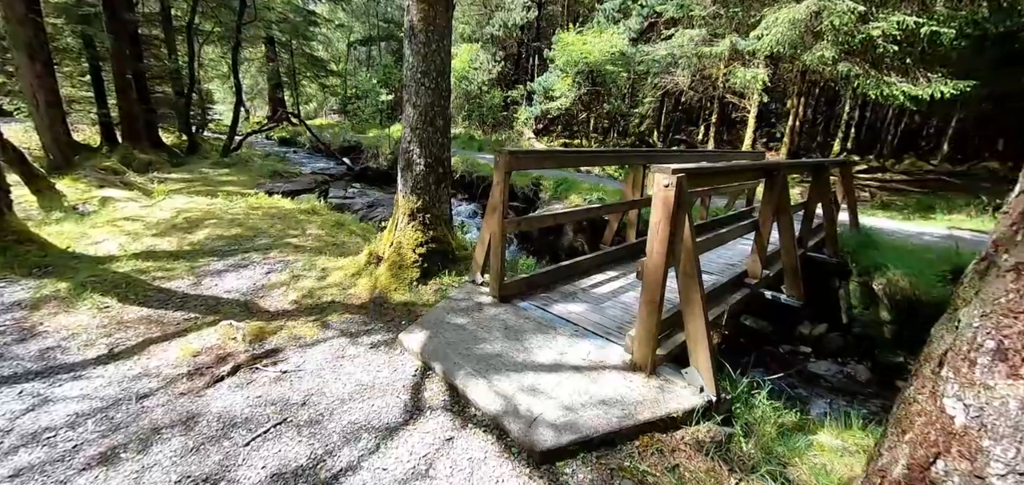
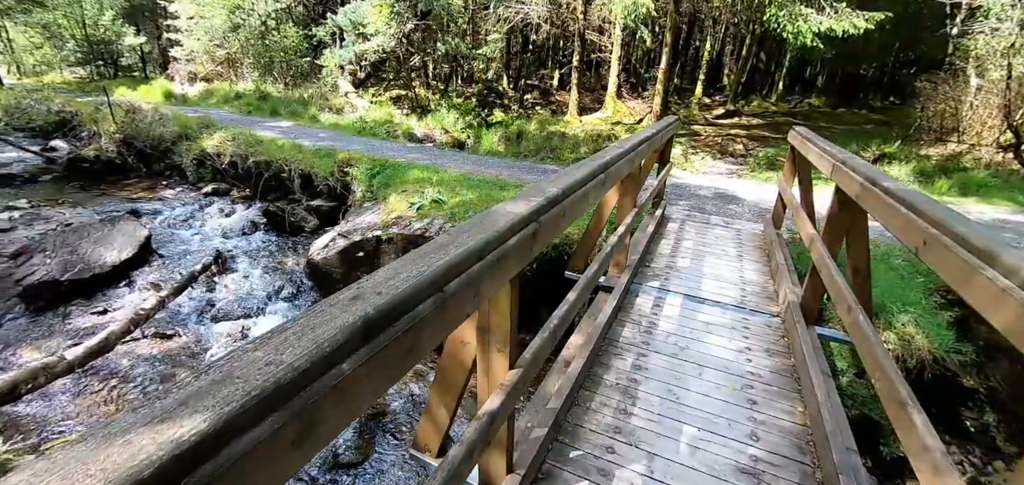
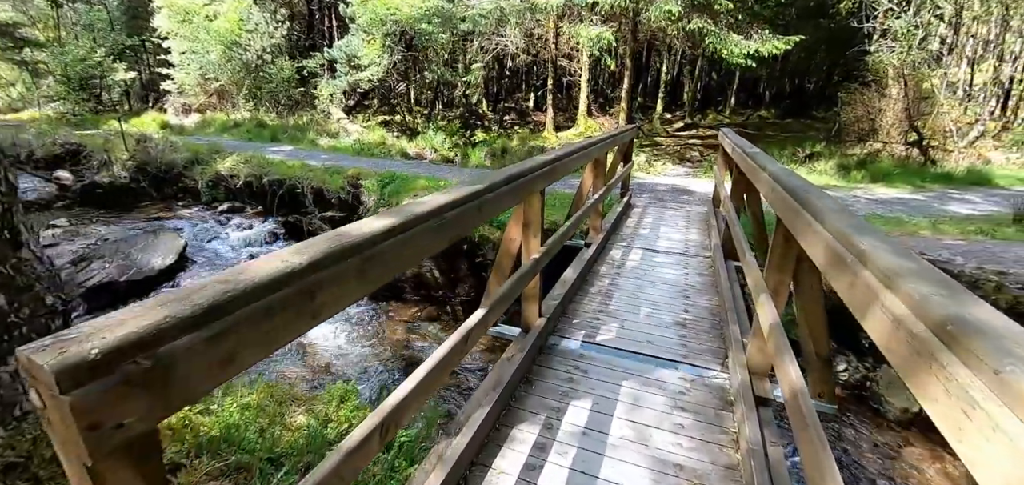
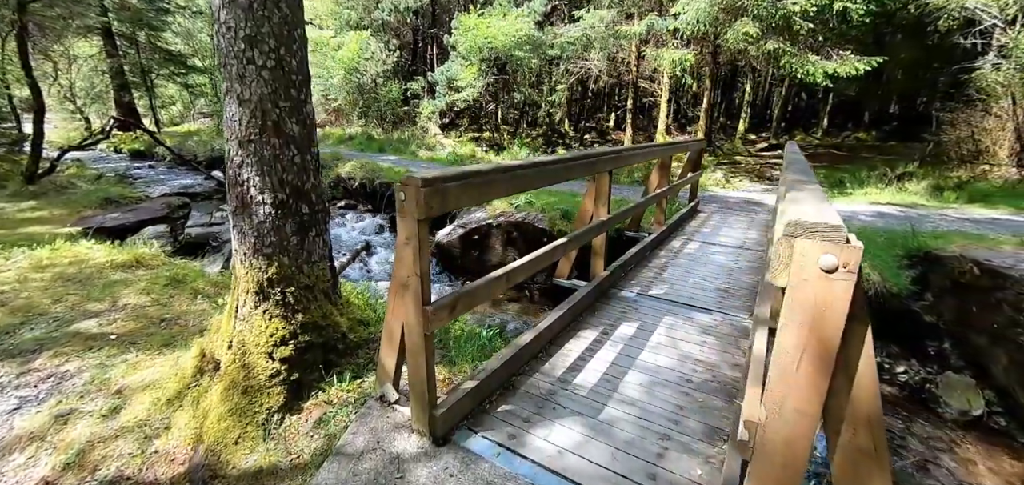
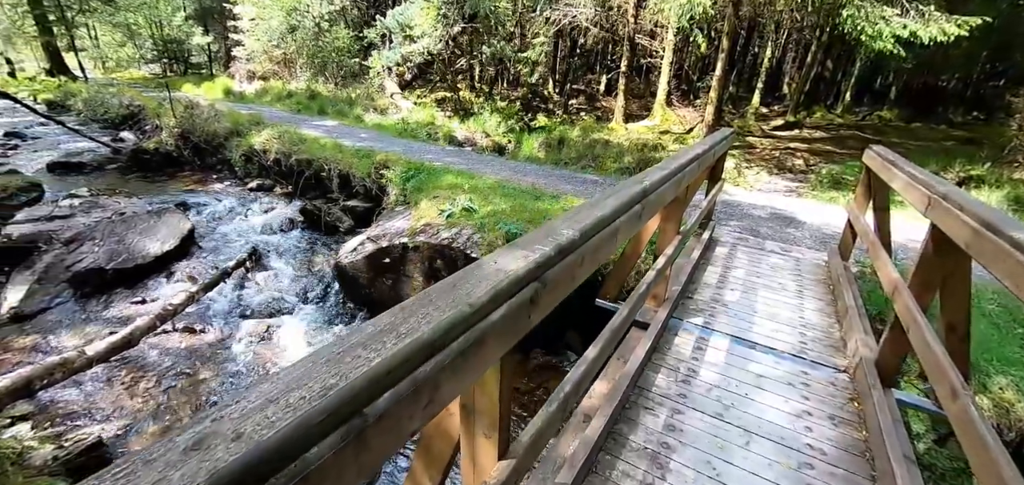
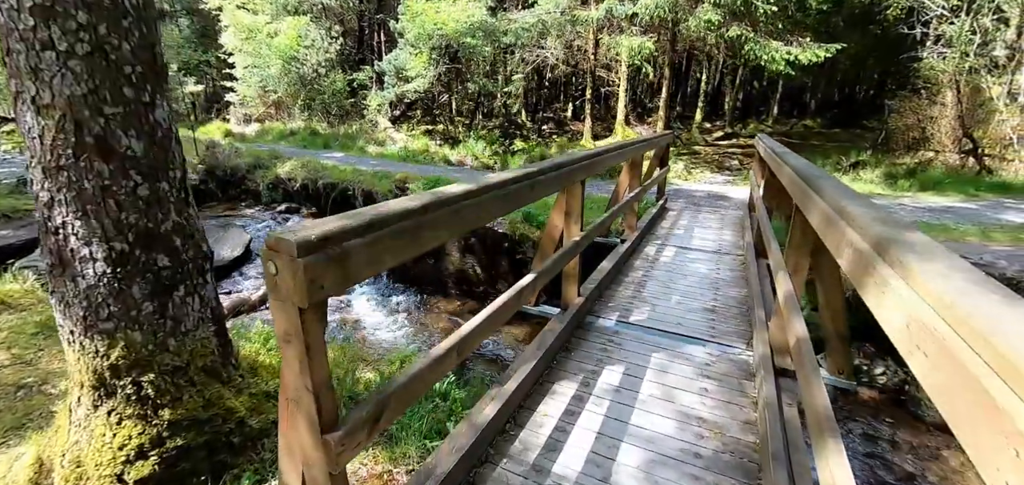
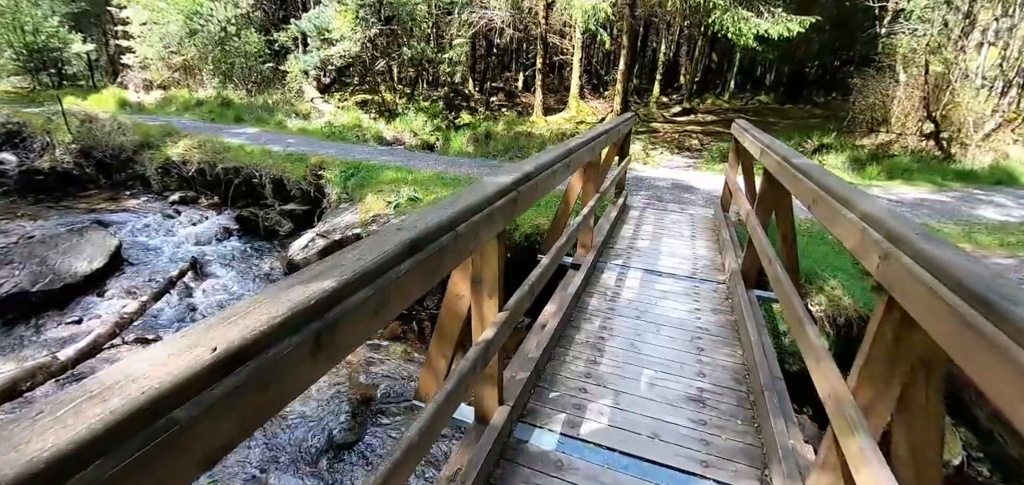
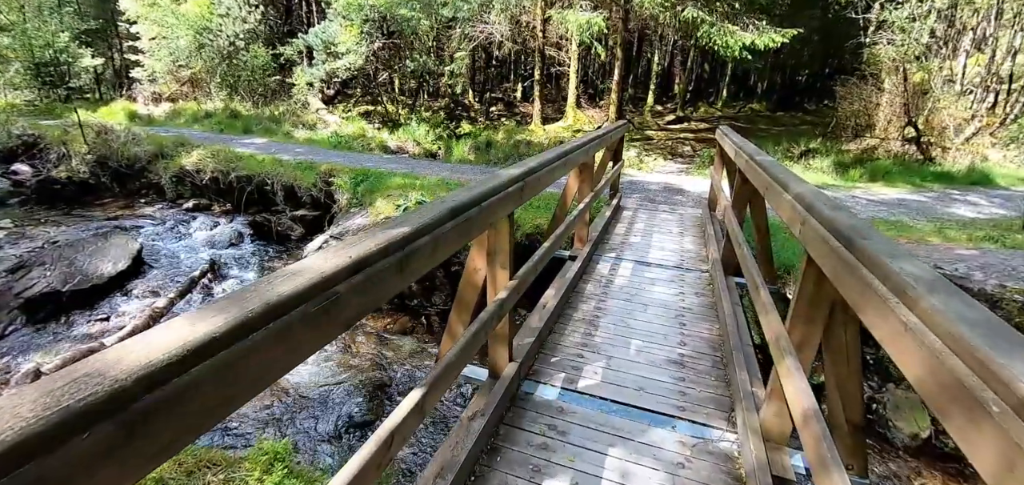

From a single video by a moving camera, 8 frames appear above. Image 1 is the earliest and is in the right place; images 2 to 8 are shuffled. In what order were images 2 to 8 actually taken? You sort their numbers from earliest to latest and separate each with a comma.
4, 6, 3, 8, 7, 2, 5
